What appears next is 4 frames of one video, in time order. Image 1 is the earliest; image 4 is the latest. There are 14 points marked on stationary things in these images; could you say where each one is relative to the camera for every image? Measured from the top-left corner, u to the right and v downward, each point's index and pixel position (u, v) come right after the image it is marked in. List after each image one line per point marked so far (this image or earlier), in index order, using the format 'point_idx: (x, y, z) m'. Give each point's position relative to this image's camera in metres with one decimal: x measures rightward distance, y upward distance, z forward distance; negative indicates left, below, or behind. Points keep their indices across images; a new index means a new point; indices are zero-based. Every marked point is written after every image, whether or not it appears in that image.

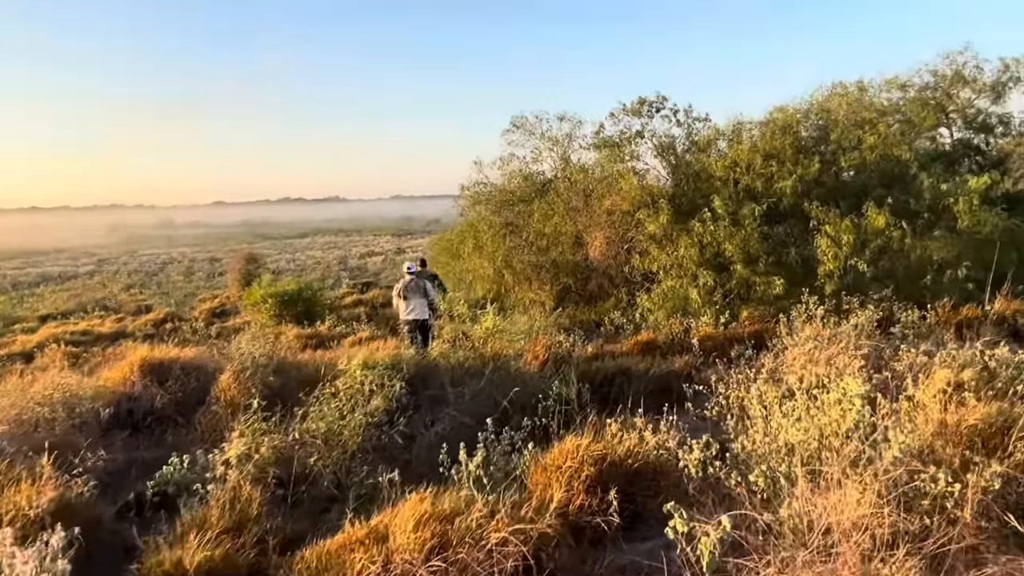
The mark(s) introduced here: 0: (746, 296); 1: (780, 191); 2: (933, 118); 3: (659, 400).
0: (+3.7, -0.1, +10.7) m
1: (+4.2, +1.5, +10.7) m
2: (+8.0, +3.2, +12.8) m
3: (+1.4, -1.1, +6.3) m
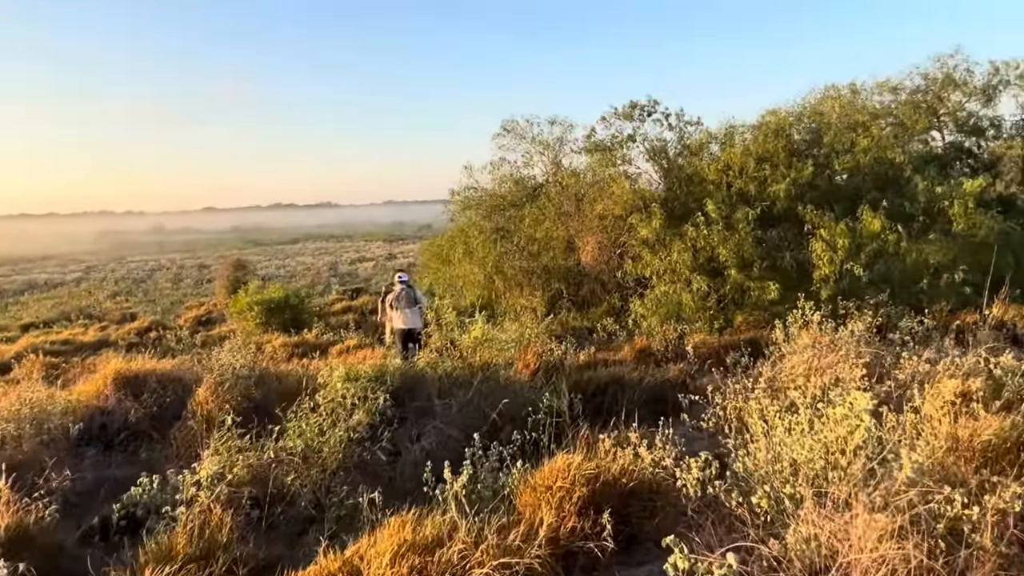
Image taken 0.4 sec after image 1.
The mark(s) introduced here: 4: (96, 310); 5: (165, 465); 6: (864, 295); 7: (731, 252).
0: (+3.5, -0.2, +10.5) m
1: (+4.0, +1.4, +10.5) m
2: (+7.8, +3.1, +12.7) m
3: (+1.3, -1.1, +6.1) m
4: (-12.1, -0.6, +19.7) m
5: (-2.7, -1.4, +5.2) m
6: (+5.3, -0.1, +10.1) m
7: (+3.3, +0.5, +10.3) m
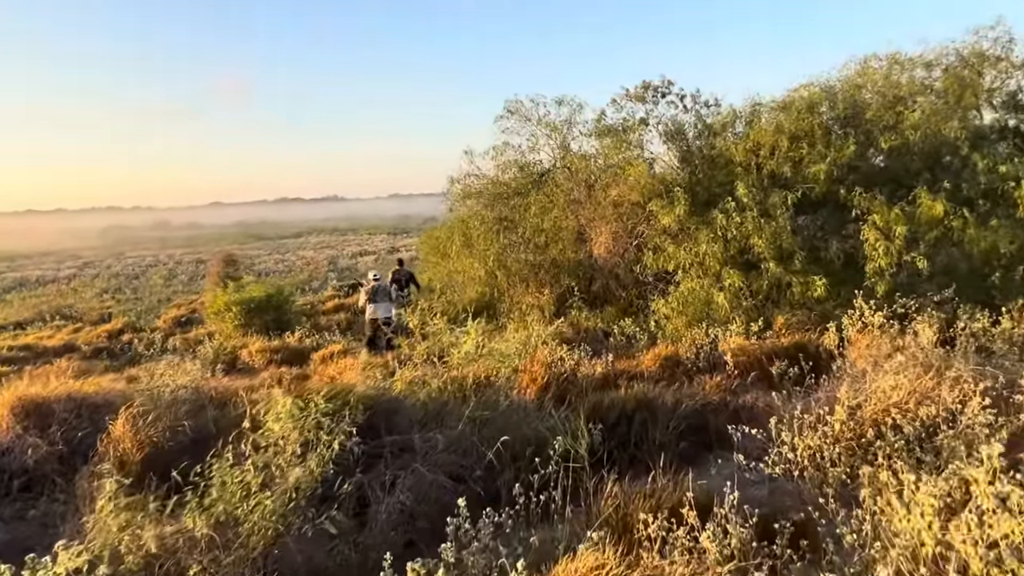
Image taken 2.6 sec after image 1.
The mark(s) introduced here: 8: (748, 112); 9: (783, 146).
0: (+3.6, -0.1, +9.2) m
1: (+4.1, +1.5, +9.2) m
2: (+7.8, +3.3, +11.3) m
3: (+1.3, -1.1, +4.8) m
4: (-12.0, -0.6, +18.6) m
5: (-2.7, -1.4, +4.0) m
6: (+5.3, 0.0, +8.8) m
7: (+3.4, +0.6, +8.9) m
8: (+3.5, +2.6, +10.0) m
9: (+3.8, +2.0, +9.3) m
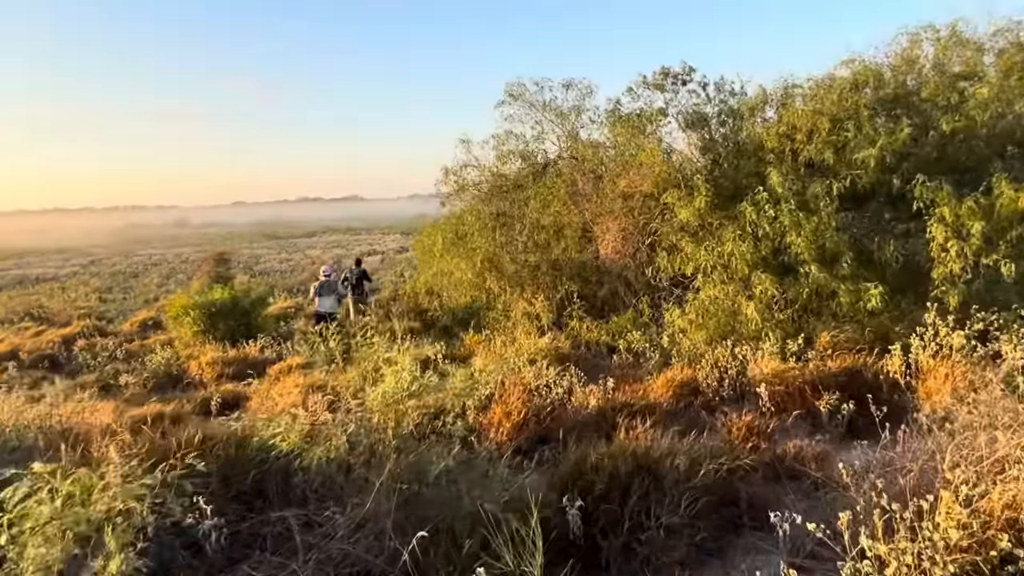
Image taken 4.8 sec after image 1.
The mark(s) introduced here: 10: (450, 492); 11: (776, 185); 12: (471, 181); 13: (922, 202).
0: (+3.4, -0.2, +7.6) m
1: (+3.9, +1.4, +7.6) m
2: (+7.8, +3.1, +9.6) m
3: (+1.0, -1.2, +3.3) m
4: (-11.8, -0.6, +17.4) m
5: (-3.0, -1.4, +2.6) m
6: (+5.2, -0.1, +7.1) m
7: (+3.2, +0.5, +7.3) m
8: (+3.4, +2.5, +8.4) m
9: (+3.6, +1.9, +7.7) m
10: (-0.3, -1.0, +3.3) m
11: (+2.9, +1.1, +7.5) m
12: (-0.7, +1.8, +11.1) m
13: (+4.4, +0.9, +7.4) m
